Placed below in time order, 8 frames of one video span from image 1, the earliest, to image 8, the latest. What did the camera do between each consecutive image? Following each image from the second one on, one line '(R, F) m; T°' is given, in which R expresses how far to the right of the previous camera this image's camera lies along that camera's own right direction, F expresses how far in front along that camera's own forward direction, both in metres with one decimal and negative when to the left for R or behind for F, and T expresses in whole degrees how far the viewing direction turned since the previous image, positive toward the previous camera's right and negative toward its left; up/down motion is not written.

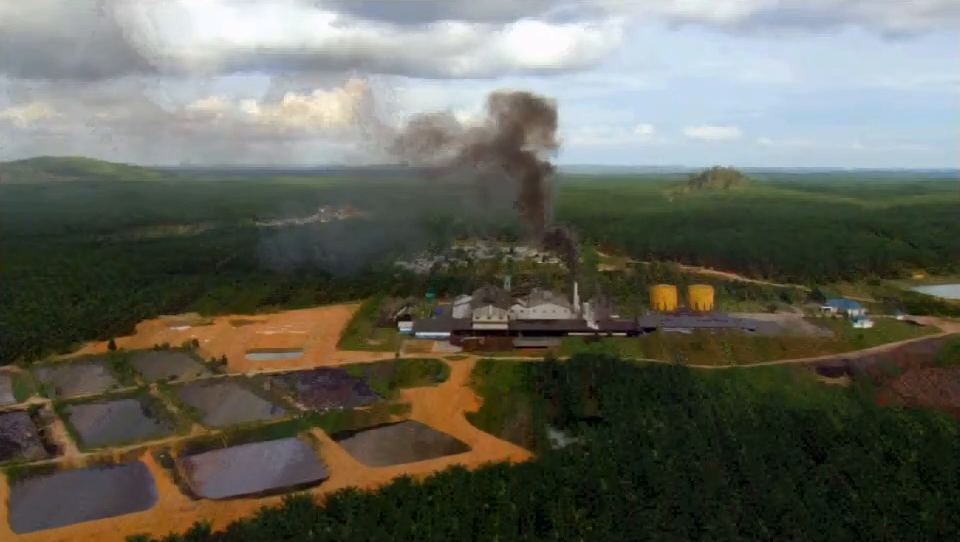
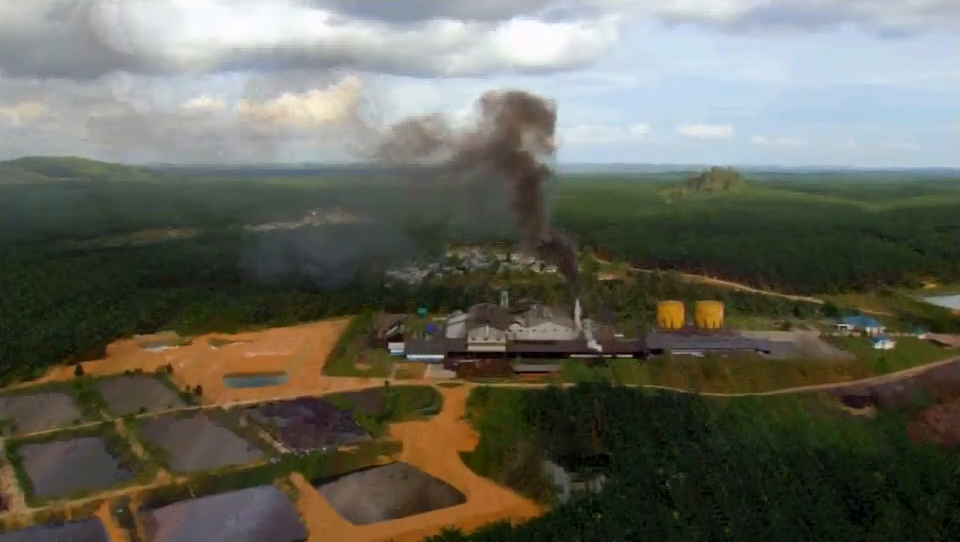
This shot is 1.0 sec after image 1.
(0.0, +1.1) m; 0°
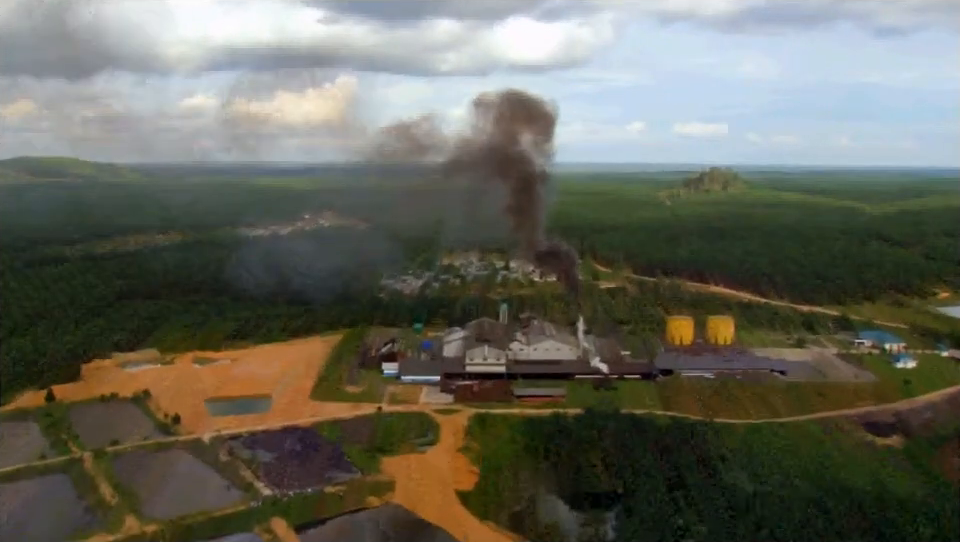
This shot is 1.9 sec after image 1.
(-0.1, +0.9) m; 0°
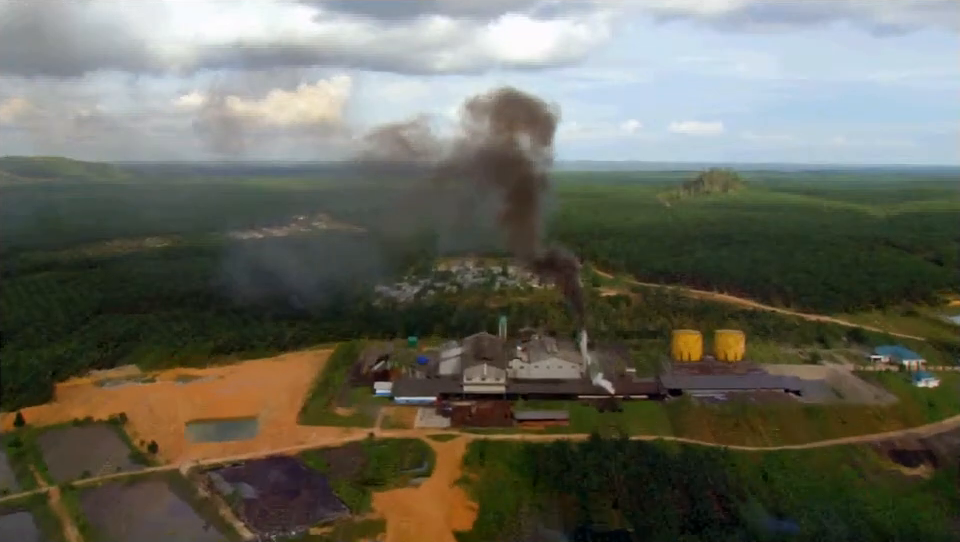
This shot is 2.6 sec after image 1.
(0.0, +0.8) m; 0°
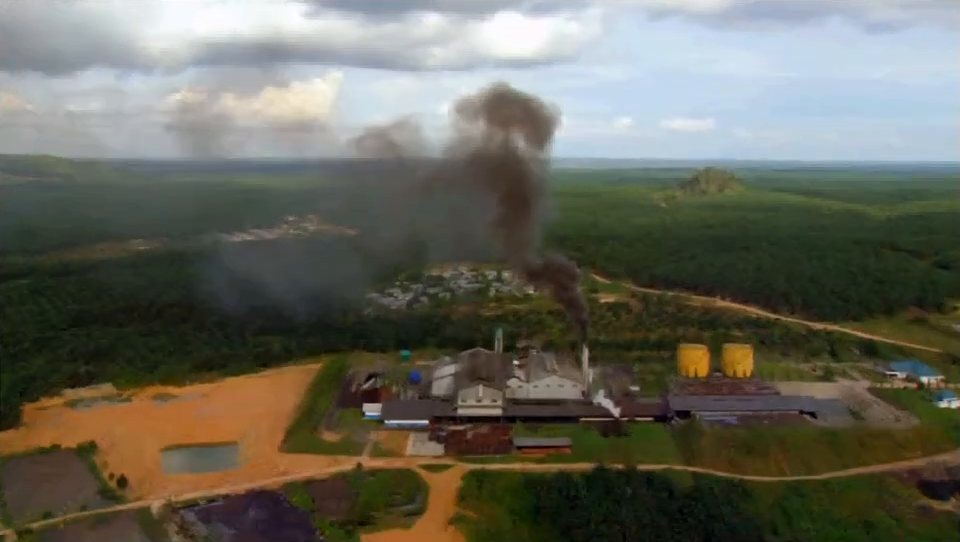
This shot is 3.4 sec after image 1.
(0.0, +0.9) m; 0°
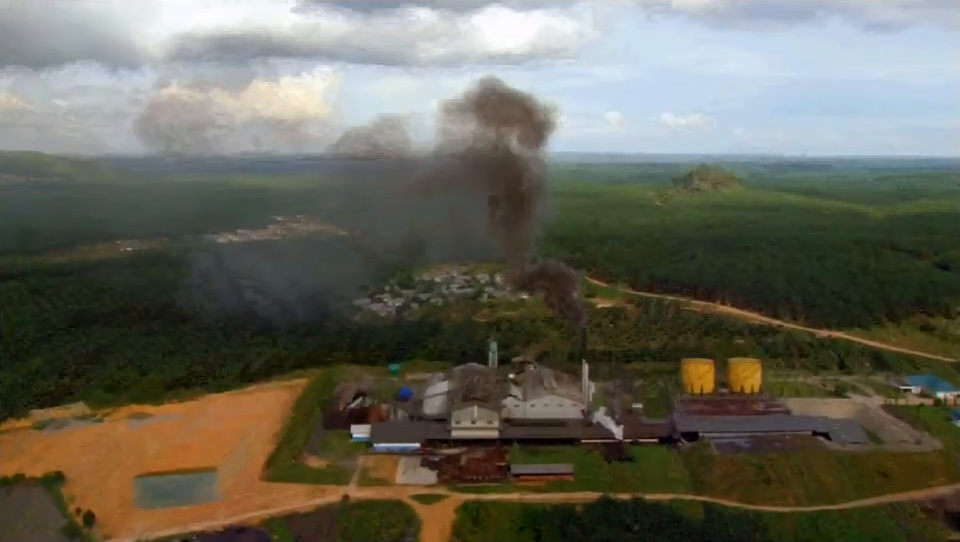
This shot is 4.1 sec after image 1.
(0.0, +0.8) m; 0°
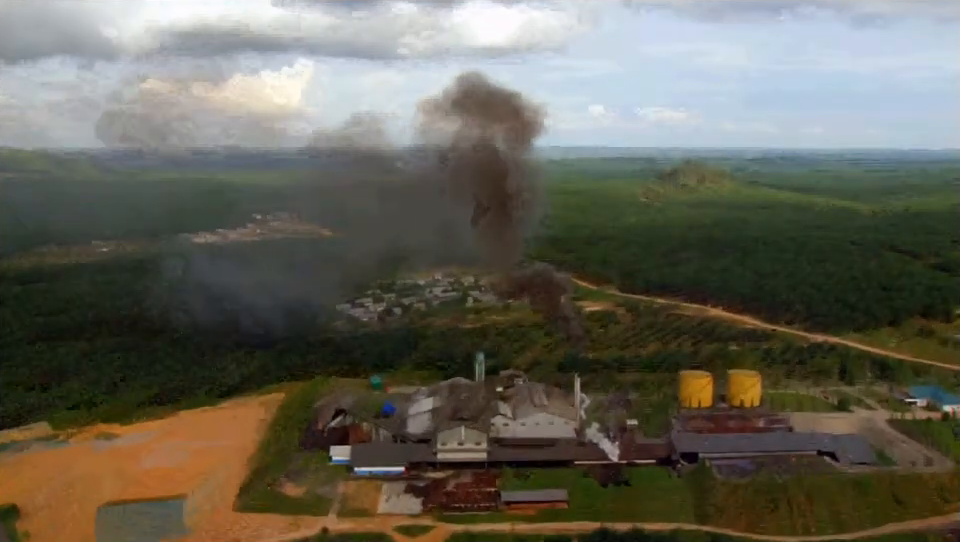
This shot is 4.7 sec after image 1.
(-0.1, +0.7) m; +1°
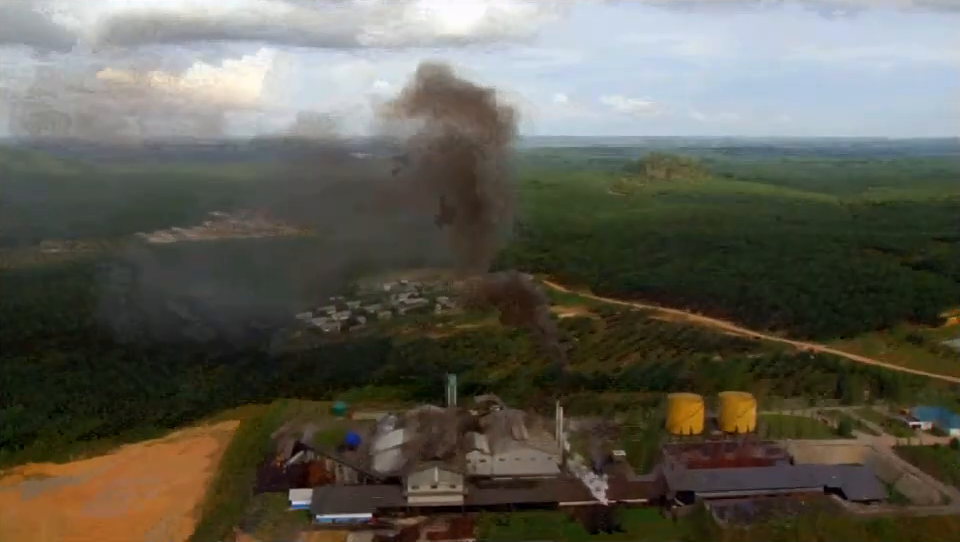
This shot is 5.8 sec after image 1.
(+0.1, +1.1) m; +1°
